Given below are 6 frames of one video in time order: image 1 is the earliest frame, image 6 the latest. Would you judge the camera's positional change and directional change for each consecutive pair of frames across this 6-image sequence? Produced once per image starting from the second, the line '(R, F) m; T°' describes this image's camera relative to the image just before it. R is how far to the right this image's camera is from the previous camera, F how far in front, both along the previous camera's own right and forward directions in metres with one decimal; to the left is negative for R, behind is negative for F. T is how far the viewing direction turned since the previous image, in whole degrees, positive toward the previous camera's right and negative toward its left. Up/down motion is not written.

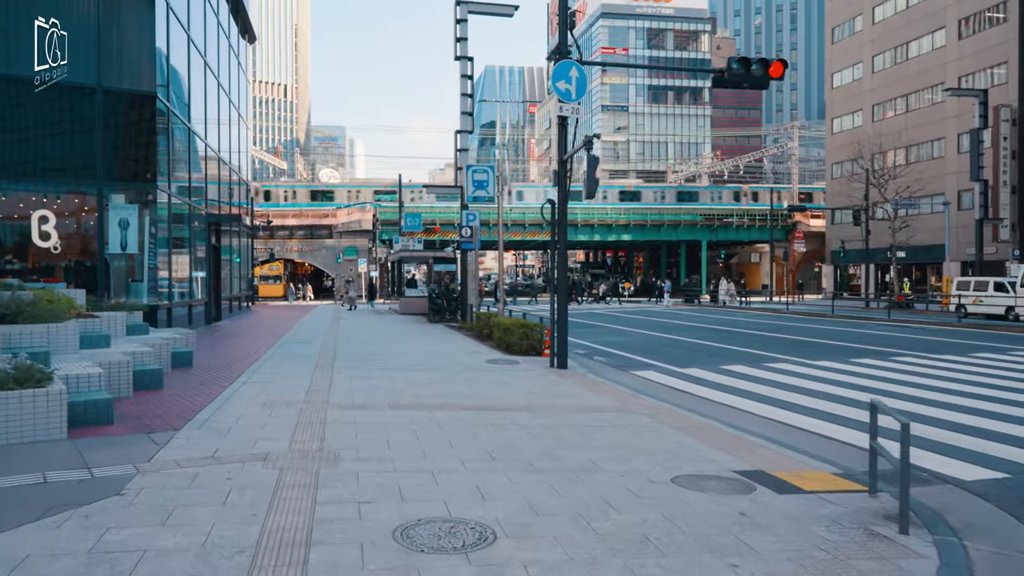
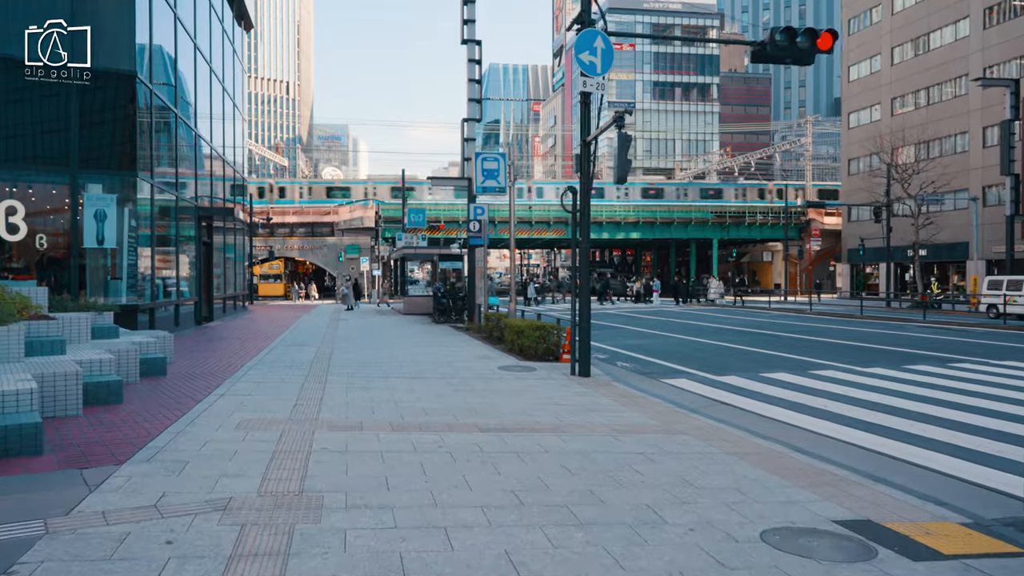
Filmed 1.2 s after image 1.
(-0.4, +1.7) m; 0°
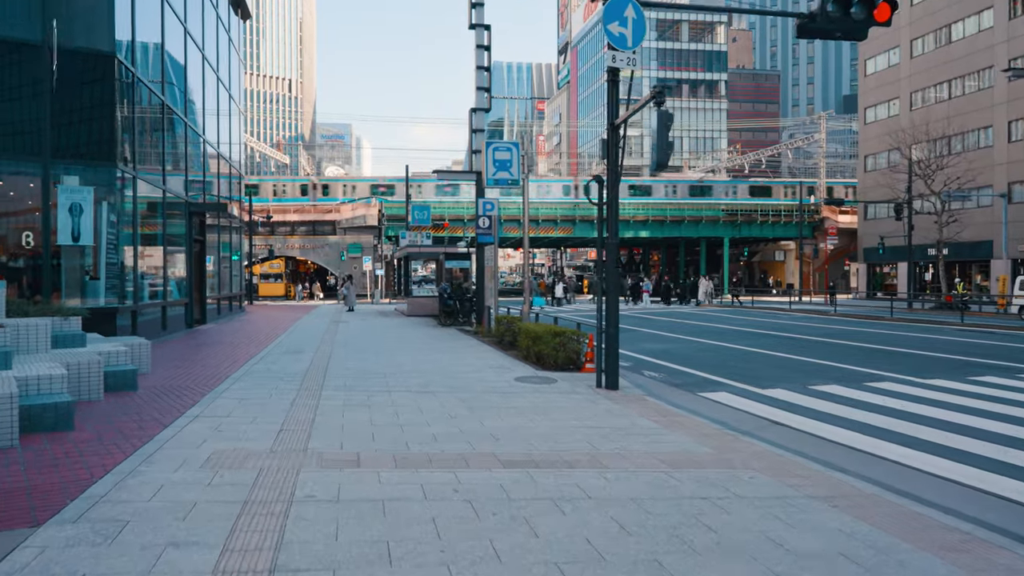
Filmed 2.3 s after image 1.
(-0.4, +1.5) m; 0°
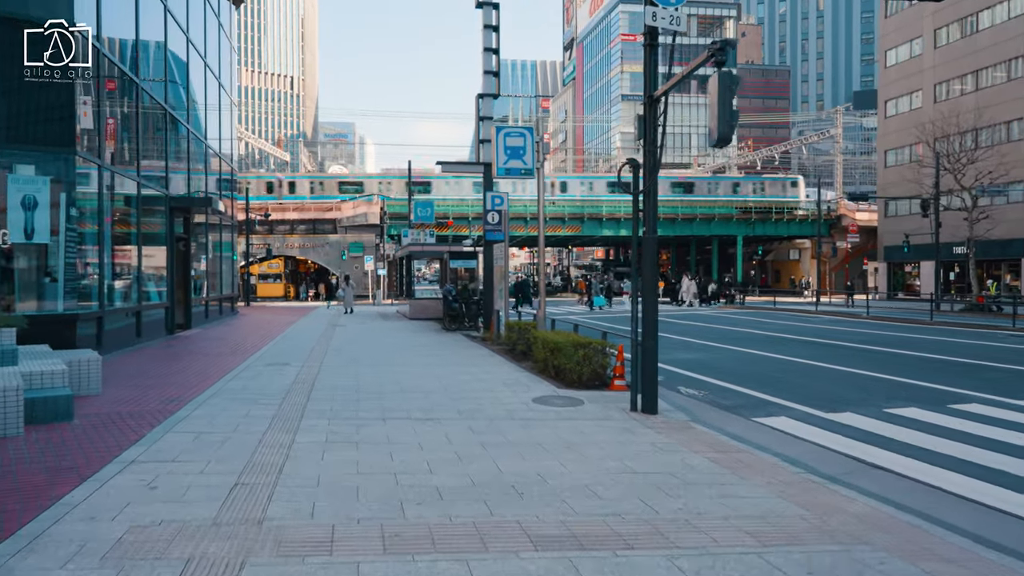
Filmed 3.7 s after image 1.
(-0.3, +1.9) m; 0°
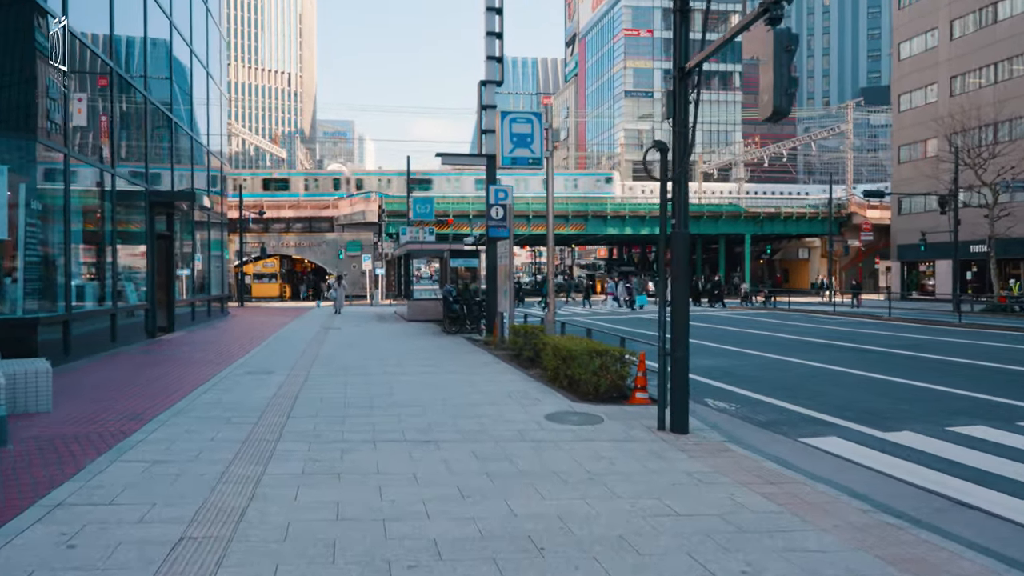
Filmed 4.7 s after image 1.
(-0.2, +1.3) m; 0°
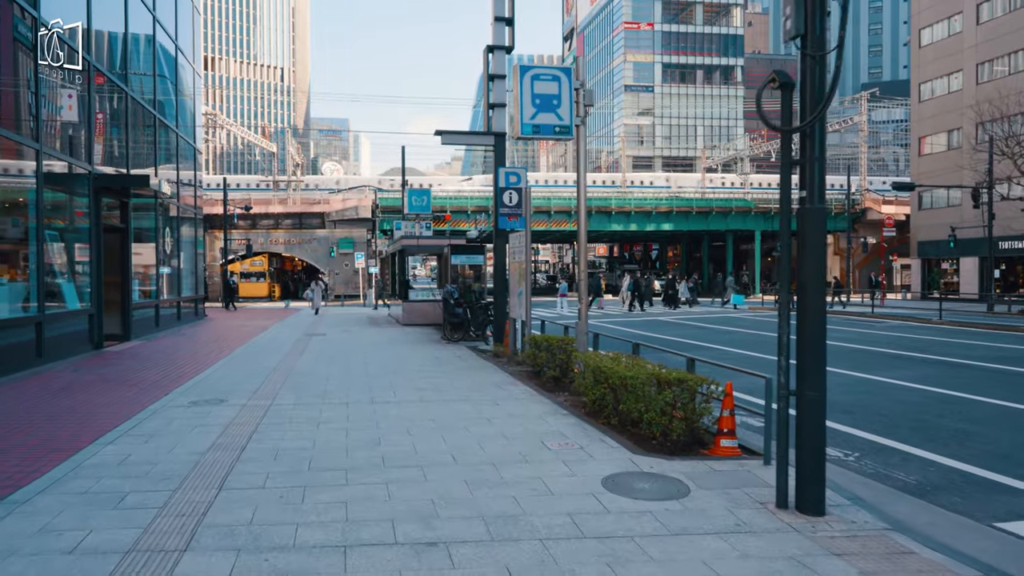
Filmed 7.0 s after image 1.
(-0.6, +3.0) m; +1°
